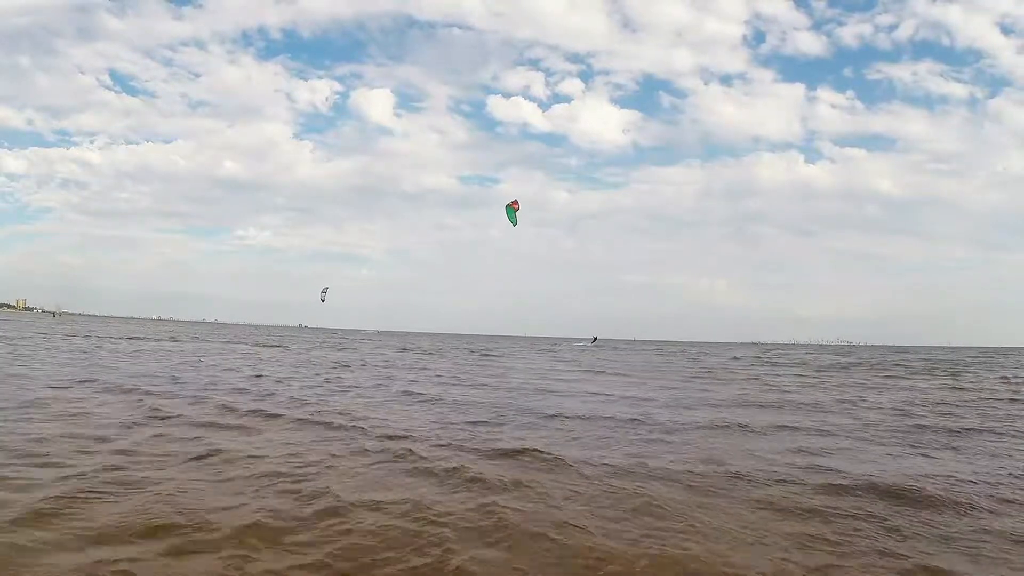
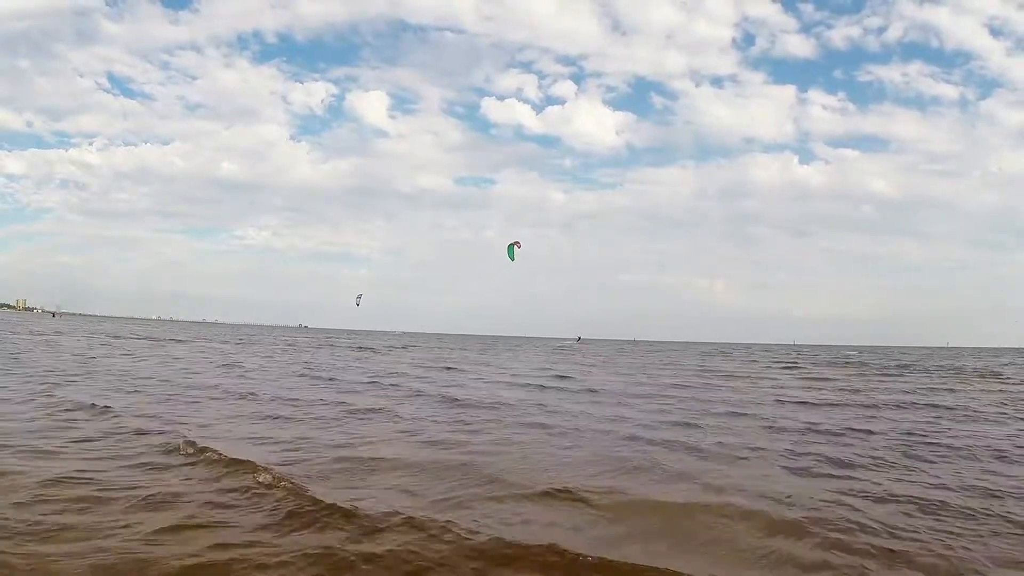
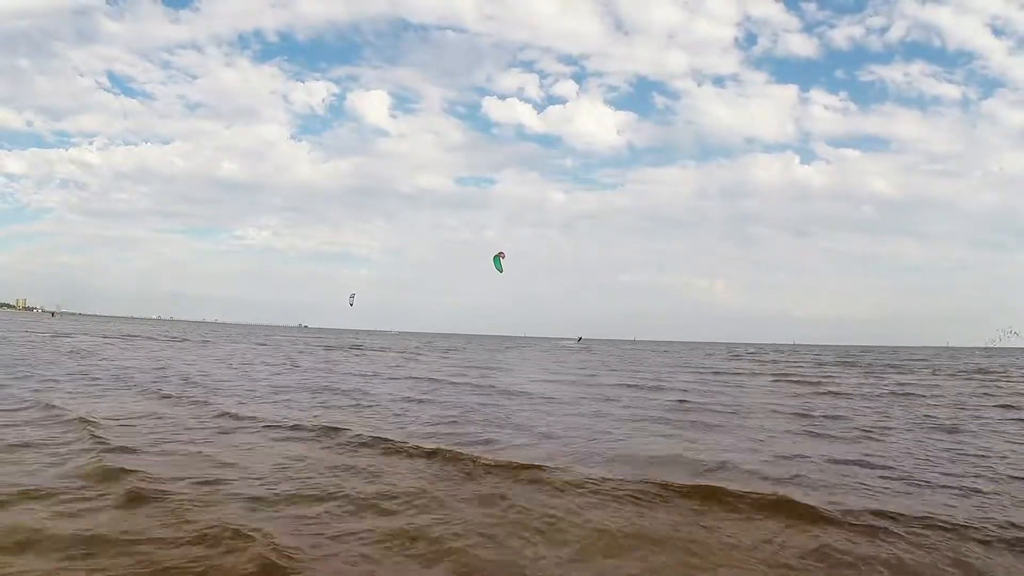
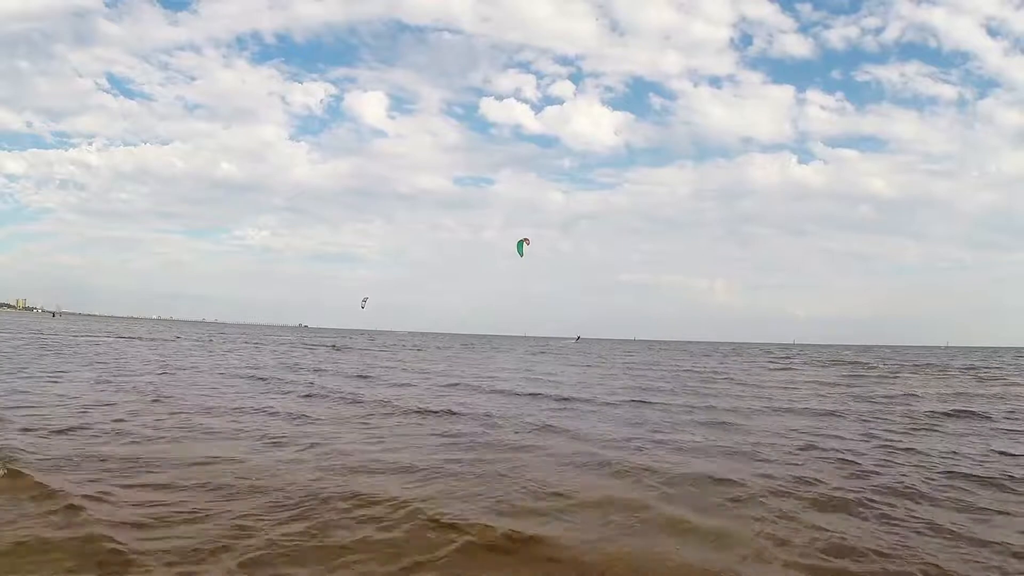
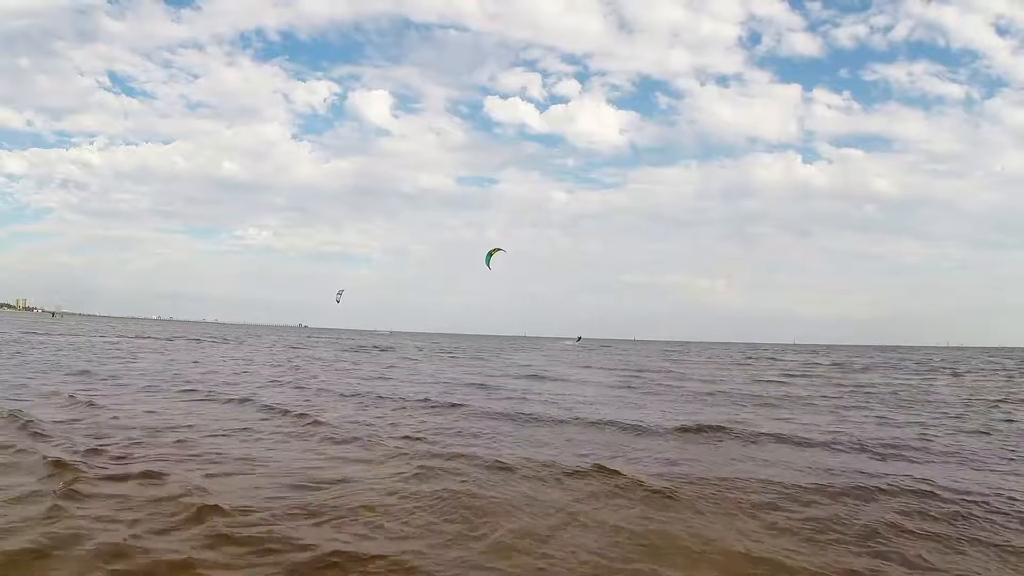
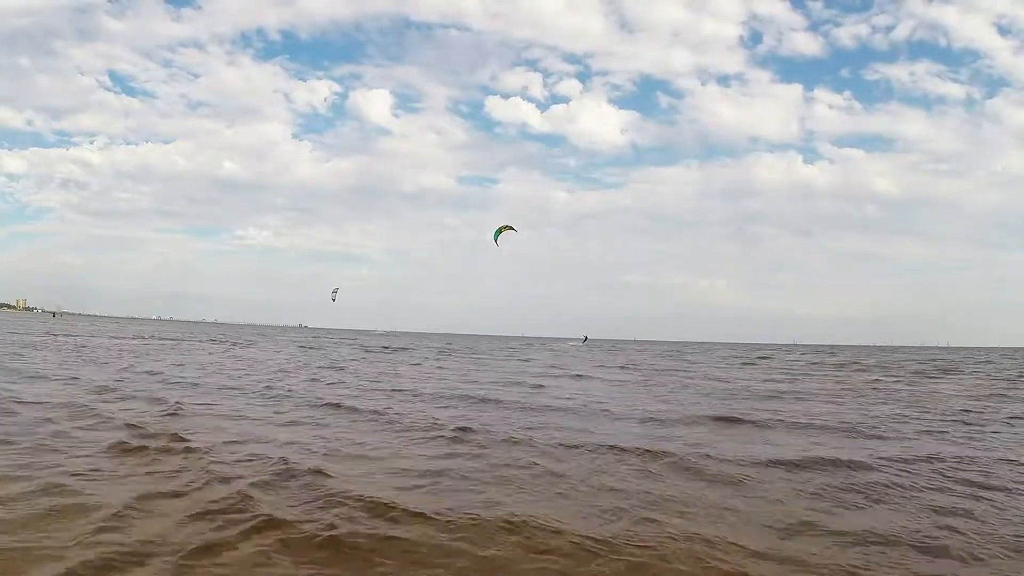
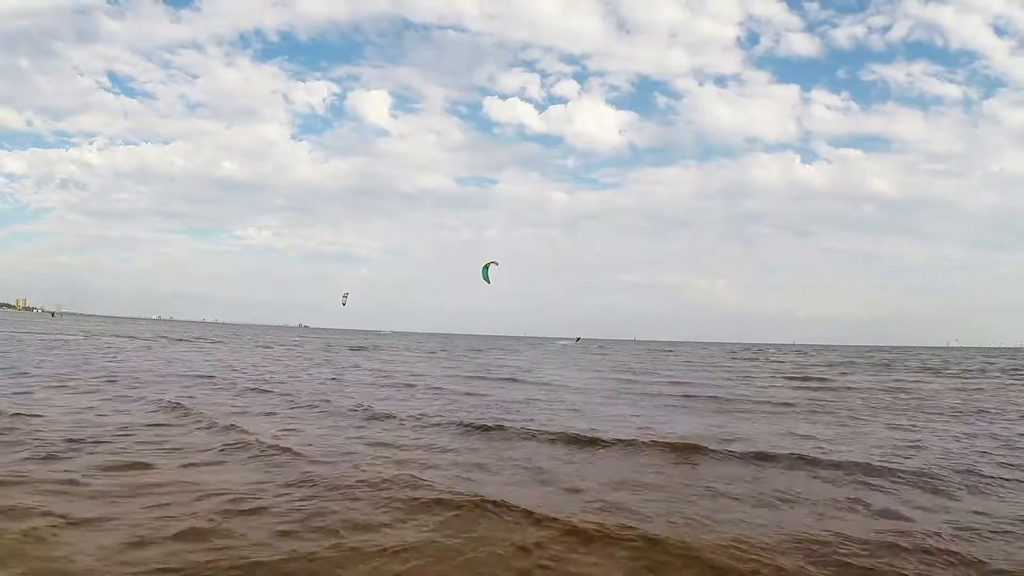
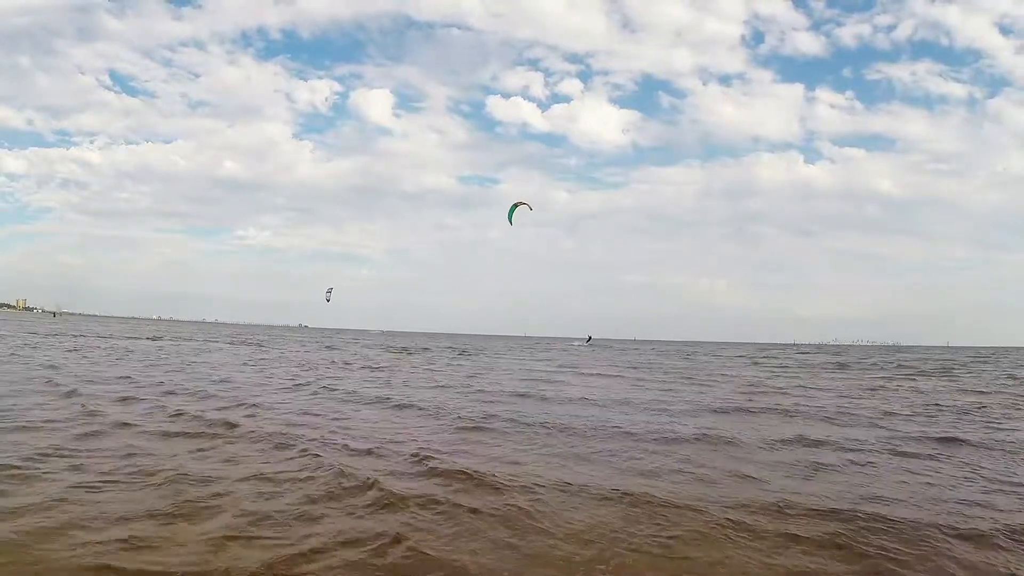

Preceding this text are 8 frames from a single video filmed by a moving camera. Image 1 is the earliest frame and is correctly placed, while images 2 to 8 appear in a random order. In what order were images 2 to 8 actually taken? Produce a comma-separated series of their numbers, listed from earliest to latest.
8, 6, 5, 7, 3, 2, 4
